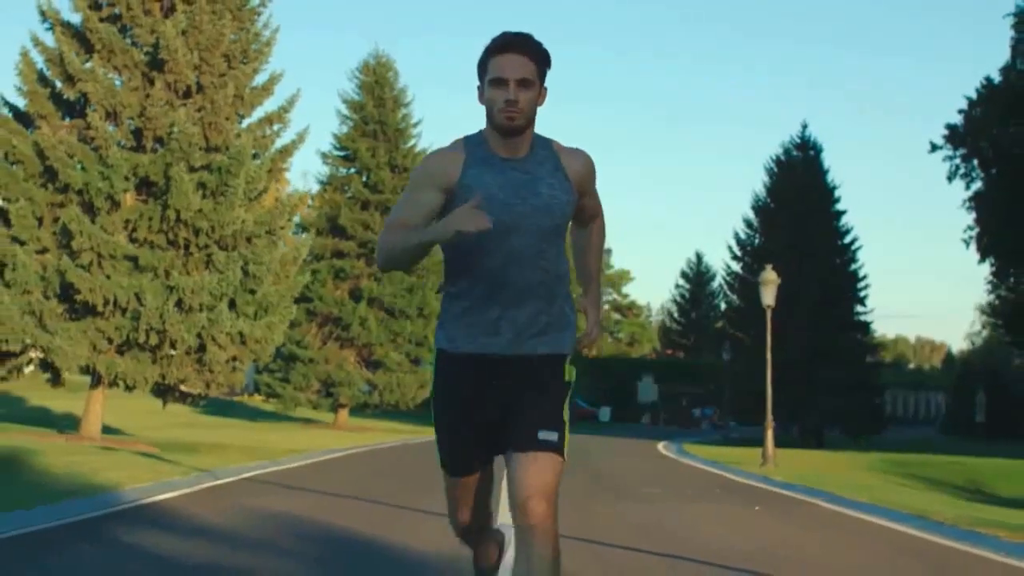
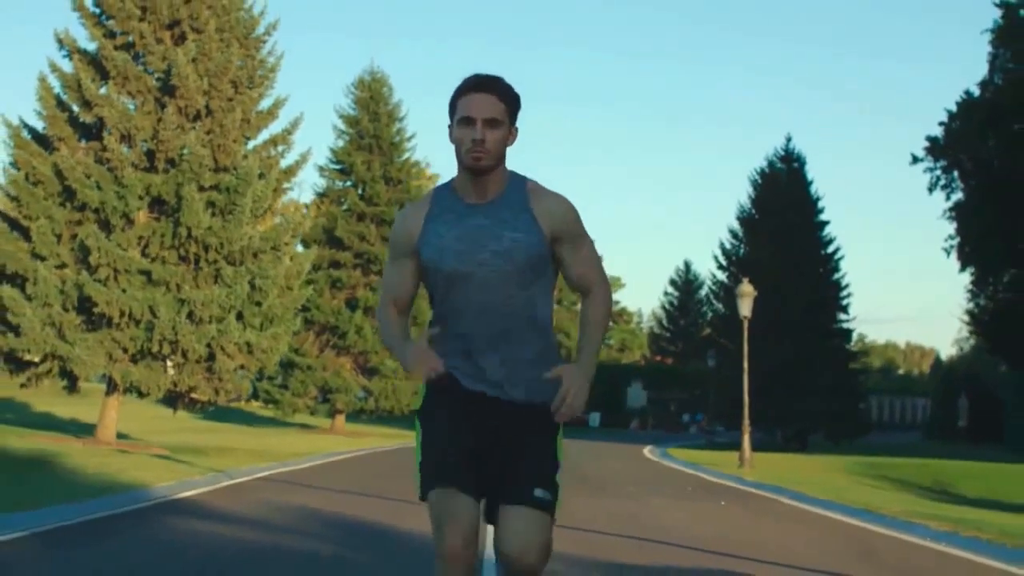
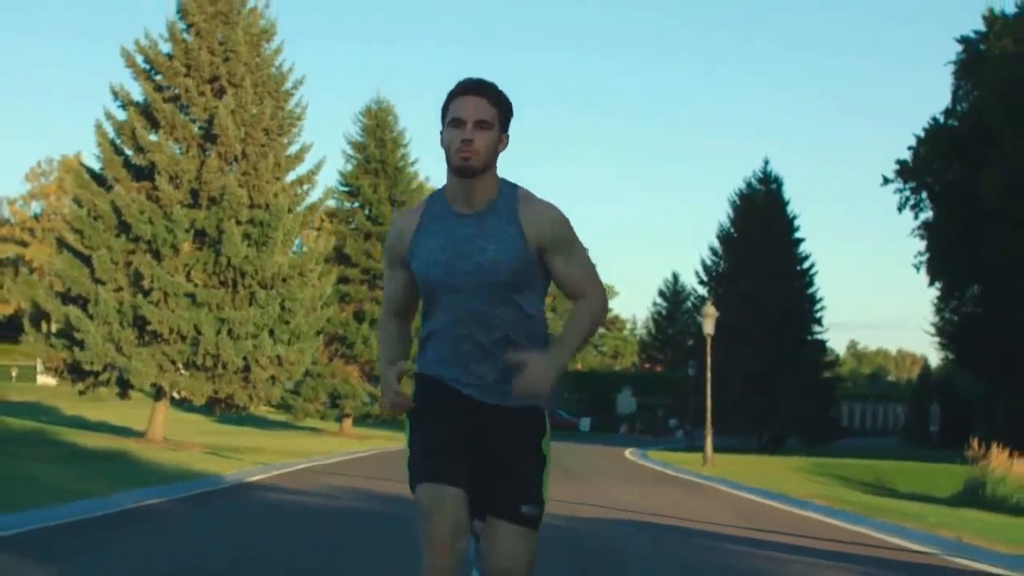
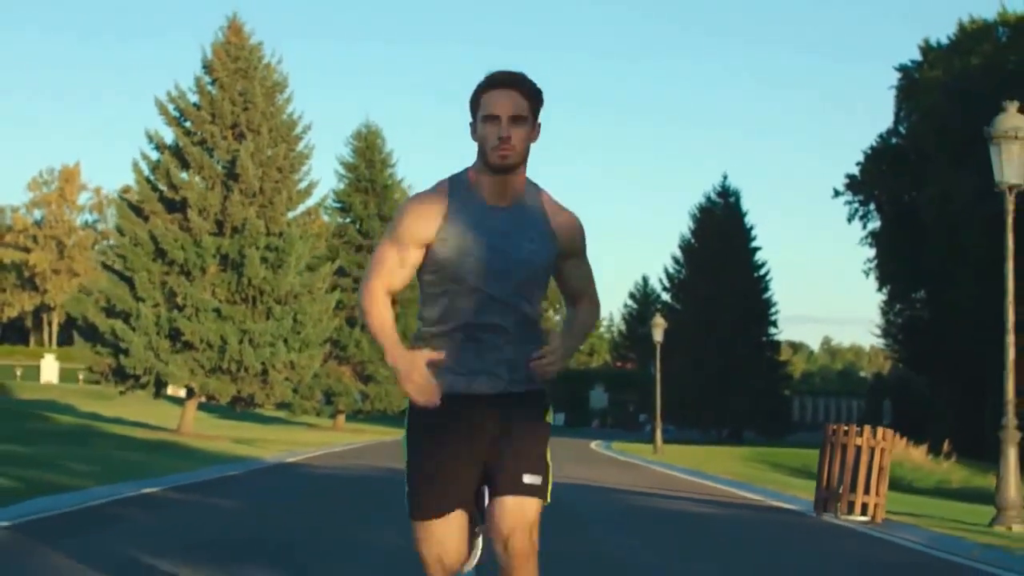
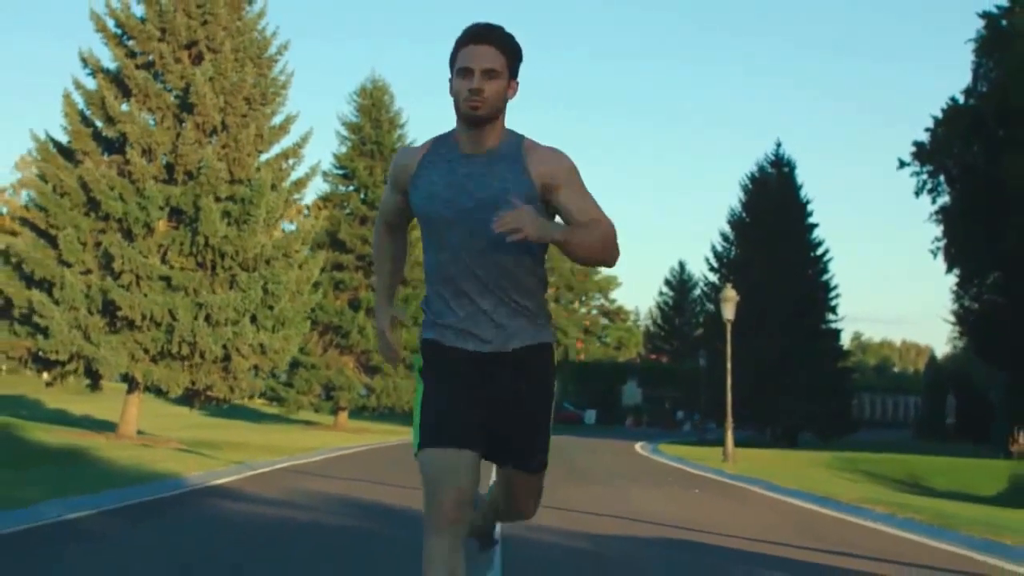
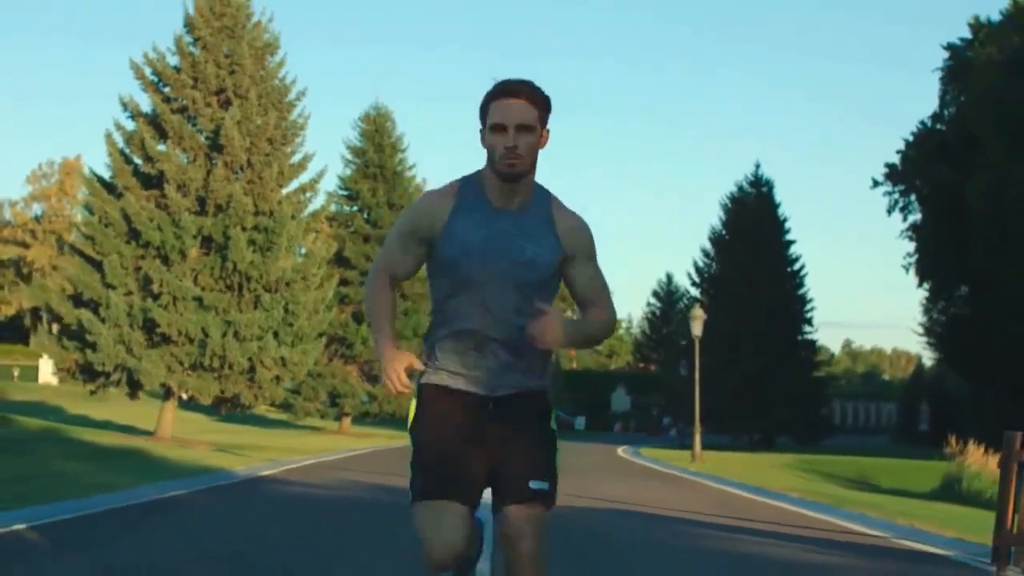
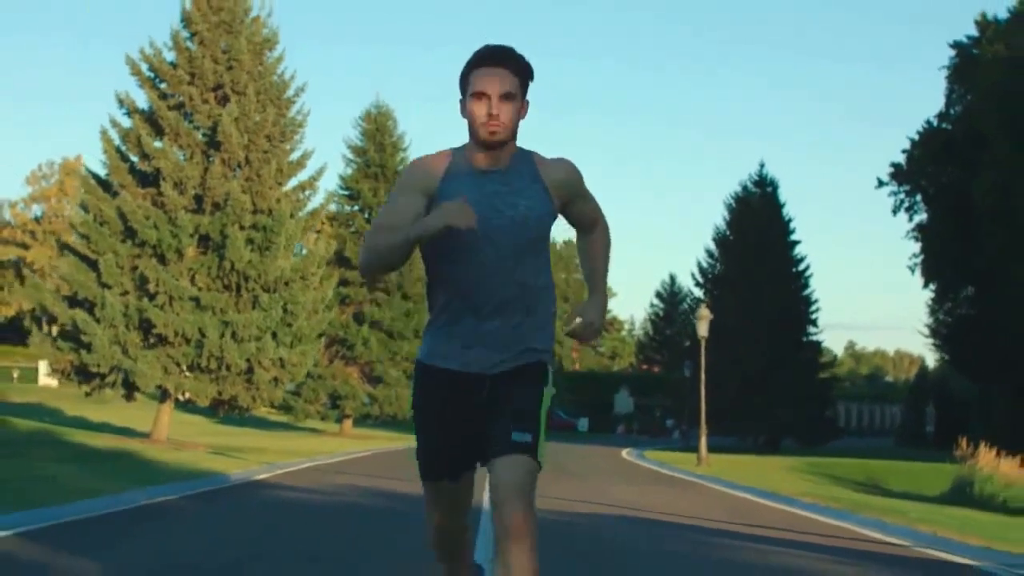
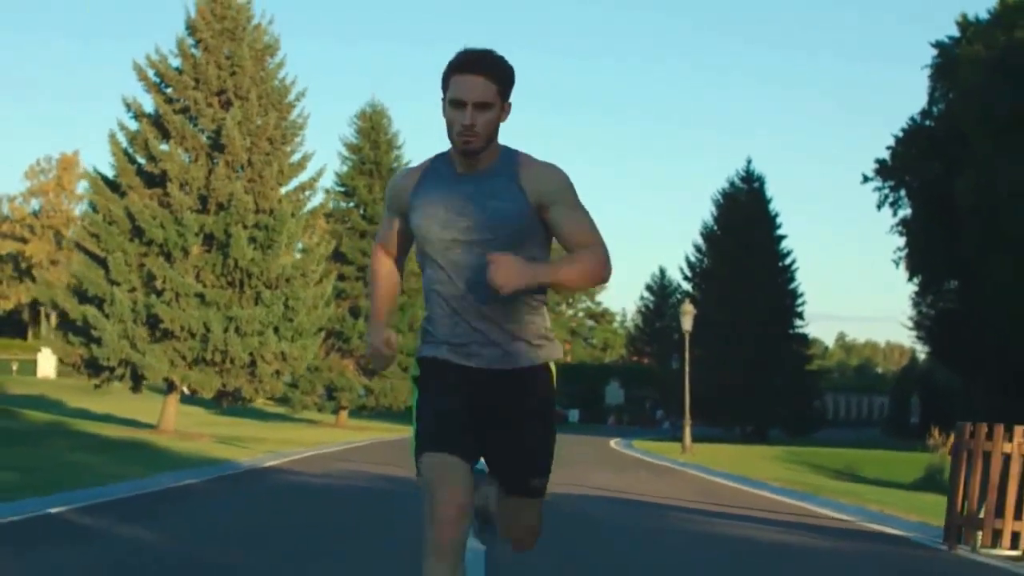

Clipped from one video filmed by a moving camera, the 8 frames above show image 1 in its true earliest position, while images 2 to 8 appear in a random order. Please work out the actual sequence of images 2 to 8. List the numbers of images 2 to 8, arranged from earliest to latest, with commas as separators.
2, 5, 3, 7, 6, 8, 4
